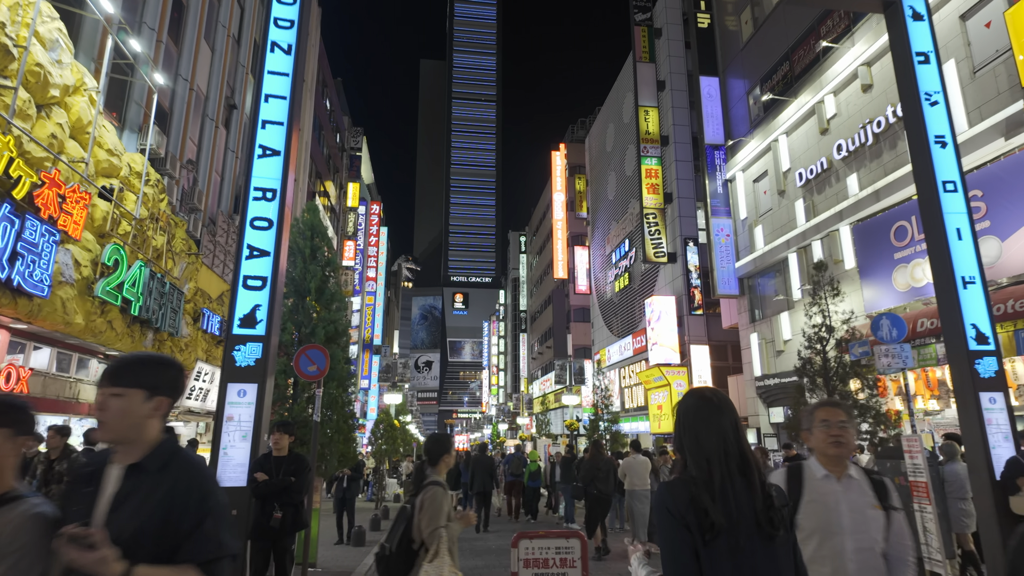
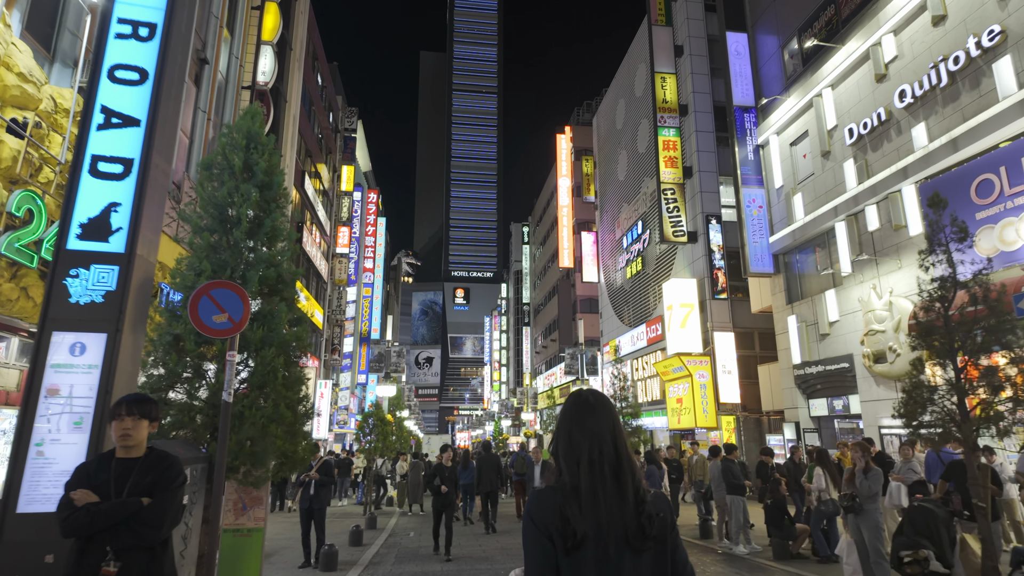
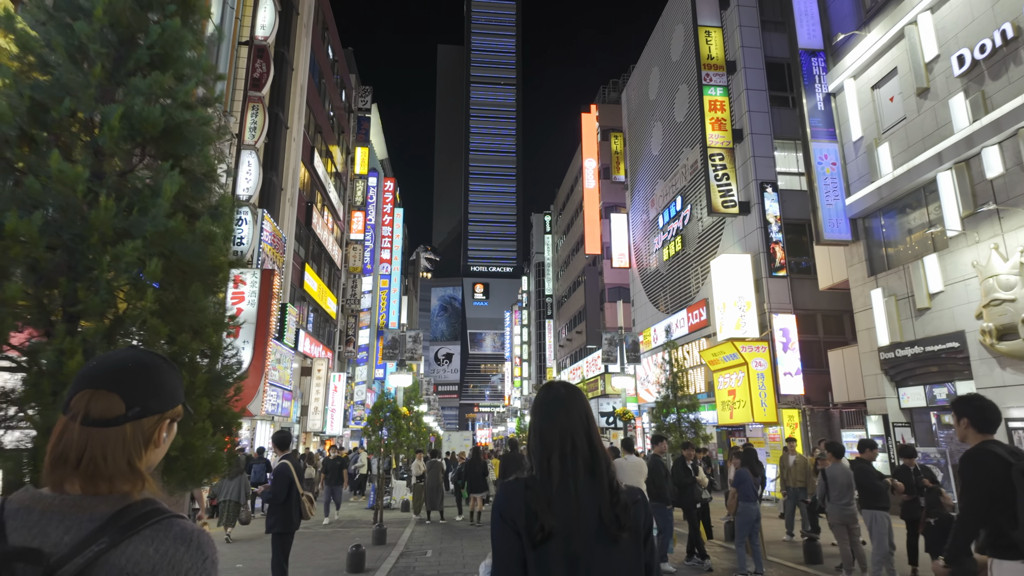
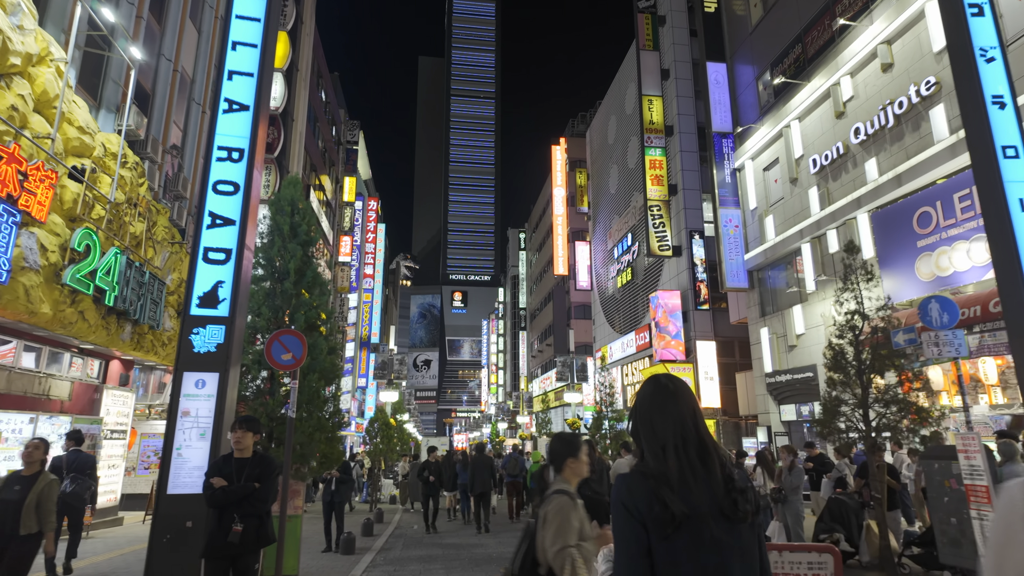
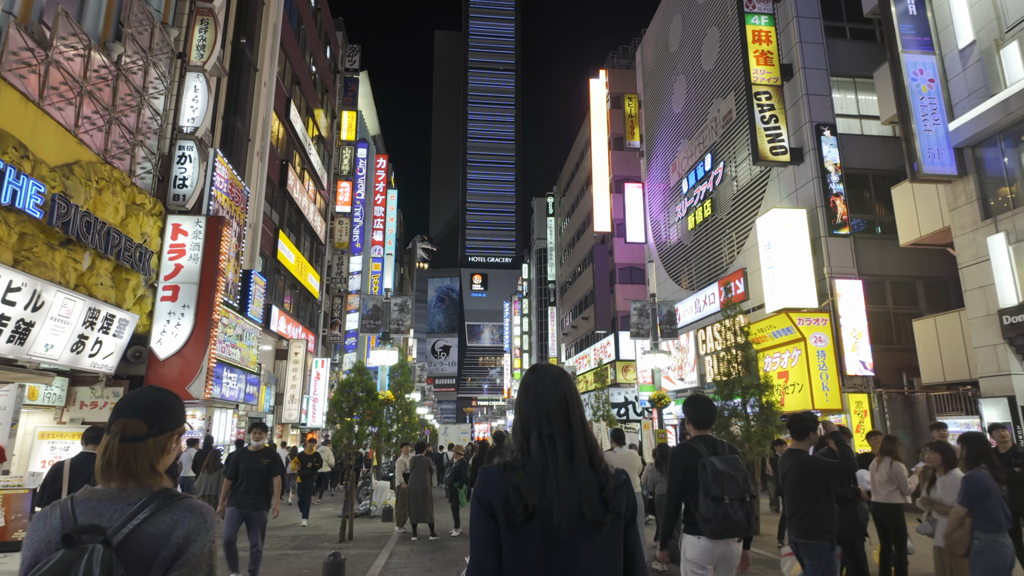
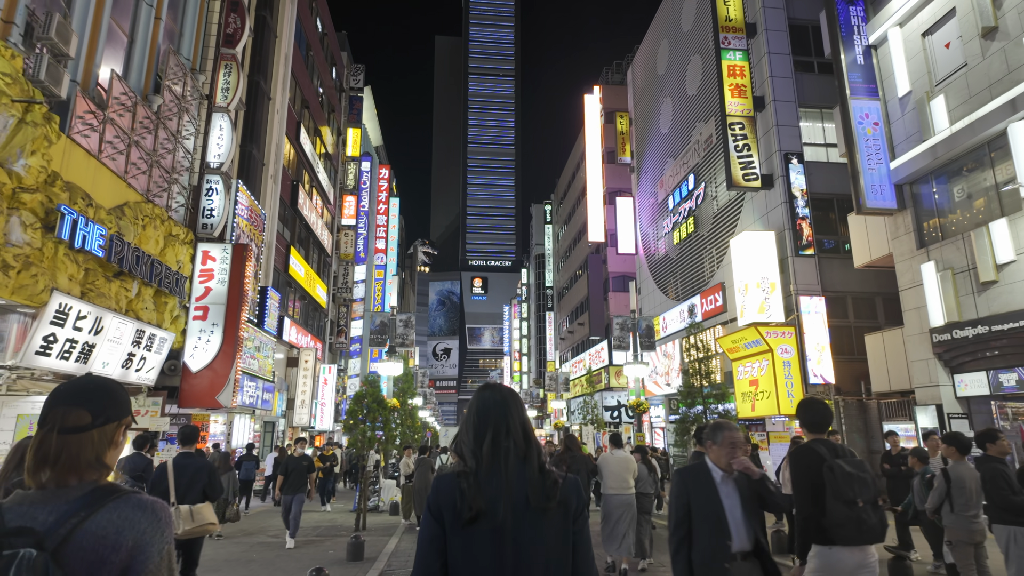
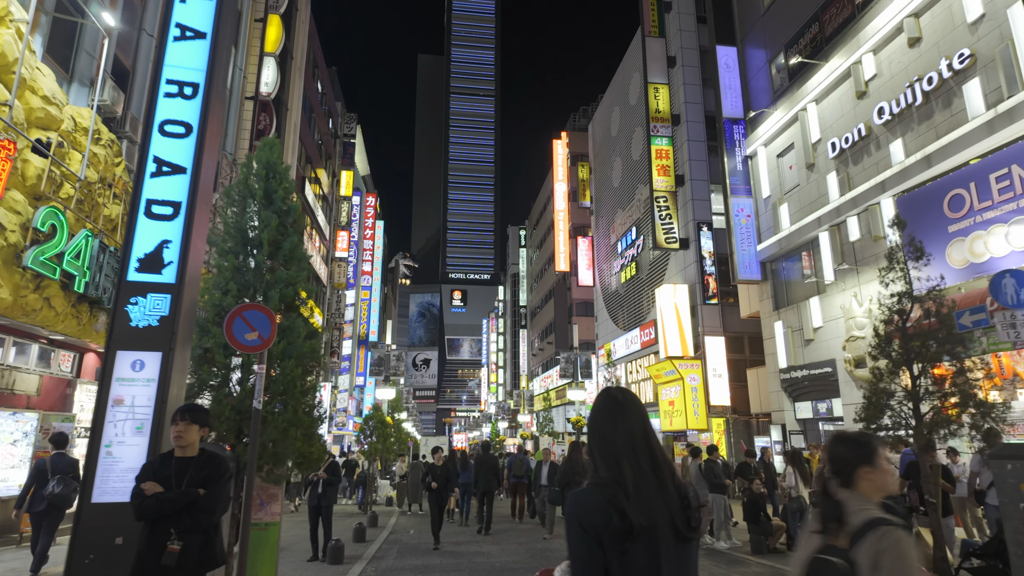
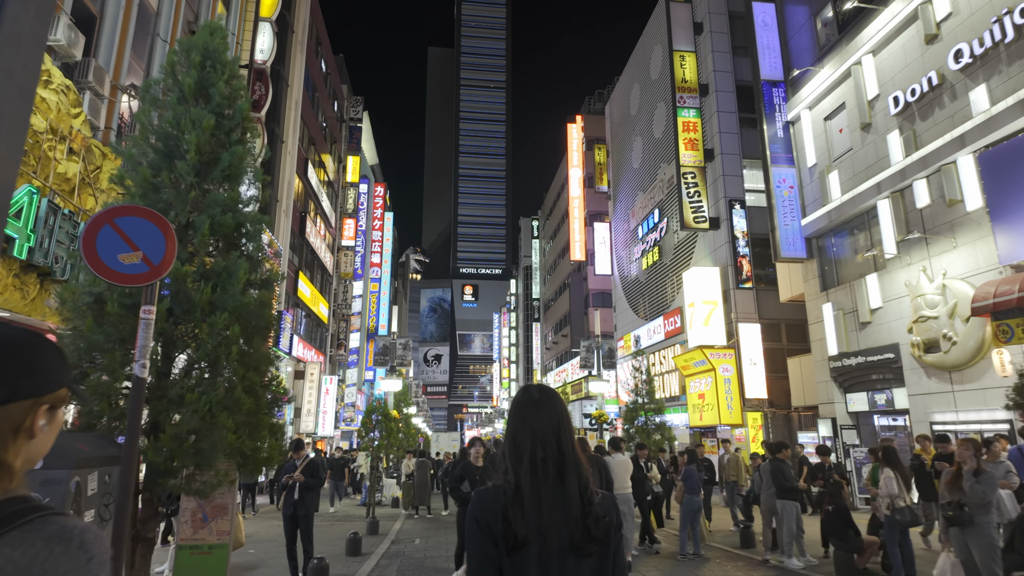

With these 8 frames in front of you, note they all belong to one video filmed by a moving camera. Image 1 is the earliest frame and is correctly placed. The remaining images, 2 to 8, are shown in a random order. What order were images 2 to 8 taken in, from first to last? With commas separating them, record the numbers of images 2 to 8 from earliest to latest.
4, 7, 2, 8, 3, 6, 5
